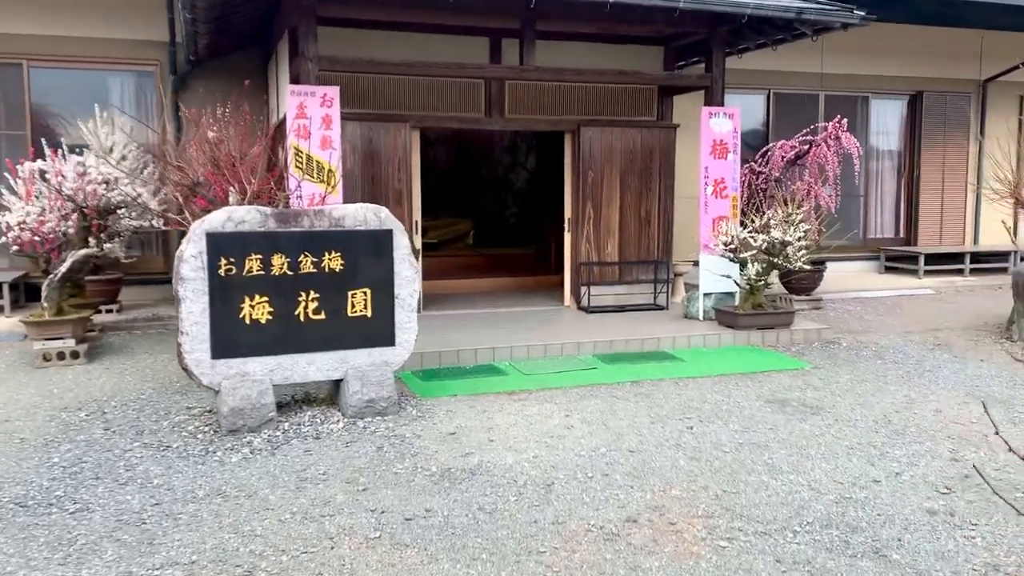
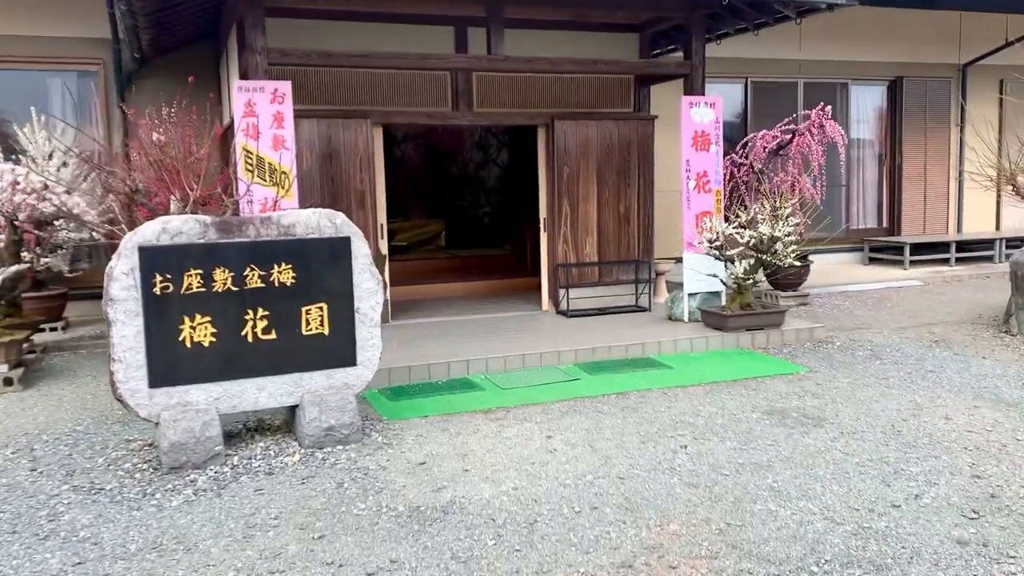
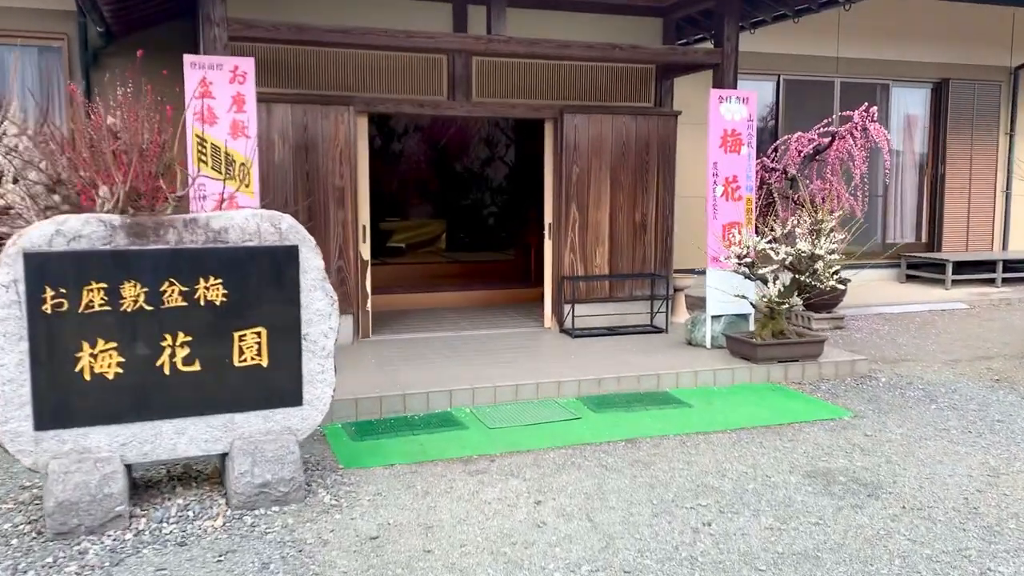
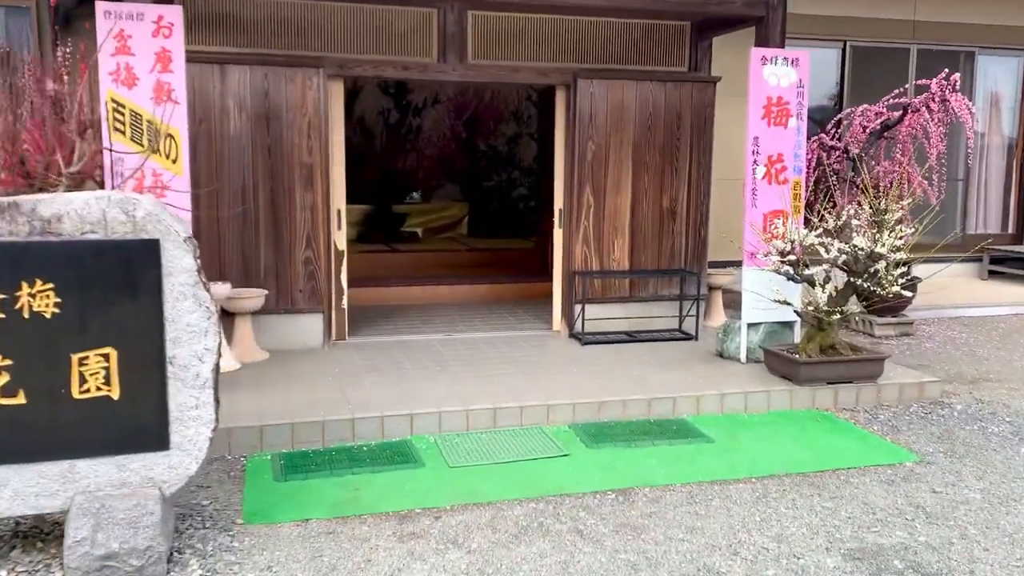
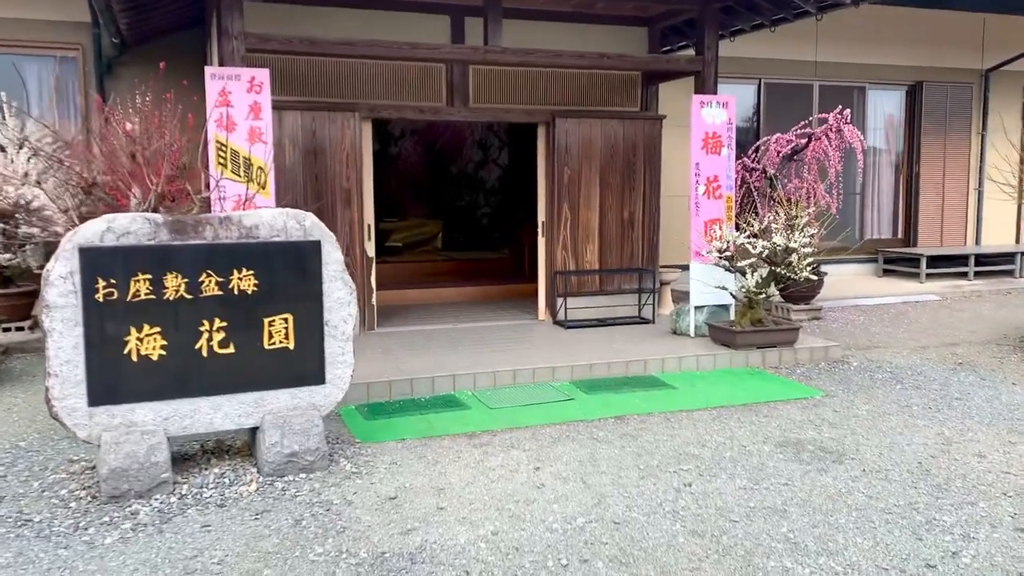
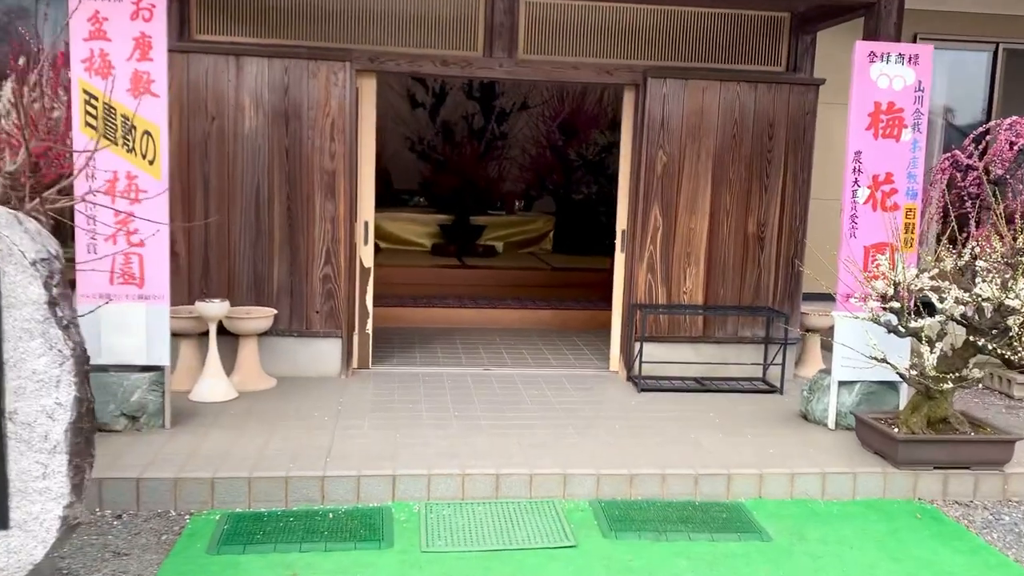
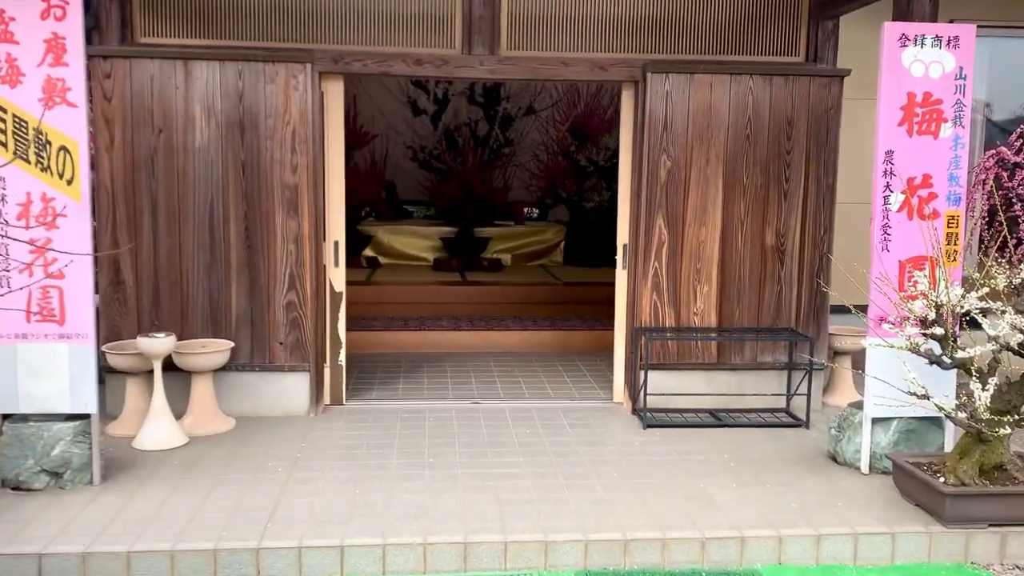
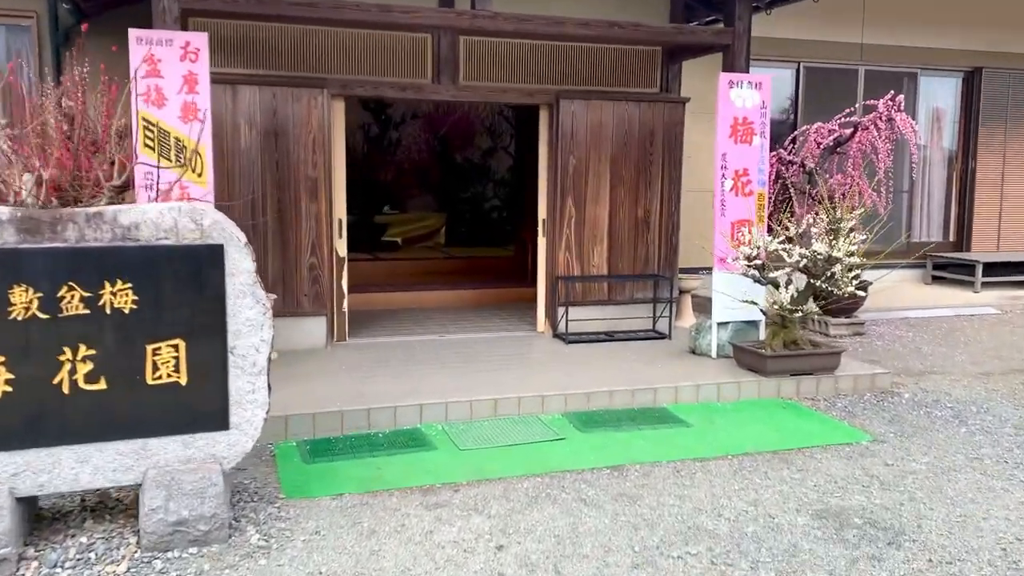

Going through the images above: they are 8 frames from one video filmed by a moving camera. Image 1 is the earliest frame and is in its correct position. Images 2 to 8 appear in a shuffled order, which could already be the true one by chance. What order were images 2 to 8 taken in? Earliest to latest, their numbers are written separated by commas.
2, 5, 3, 8, 4, 6, 7
